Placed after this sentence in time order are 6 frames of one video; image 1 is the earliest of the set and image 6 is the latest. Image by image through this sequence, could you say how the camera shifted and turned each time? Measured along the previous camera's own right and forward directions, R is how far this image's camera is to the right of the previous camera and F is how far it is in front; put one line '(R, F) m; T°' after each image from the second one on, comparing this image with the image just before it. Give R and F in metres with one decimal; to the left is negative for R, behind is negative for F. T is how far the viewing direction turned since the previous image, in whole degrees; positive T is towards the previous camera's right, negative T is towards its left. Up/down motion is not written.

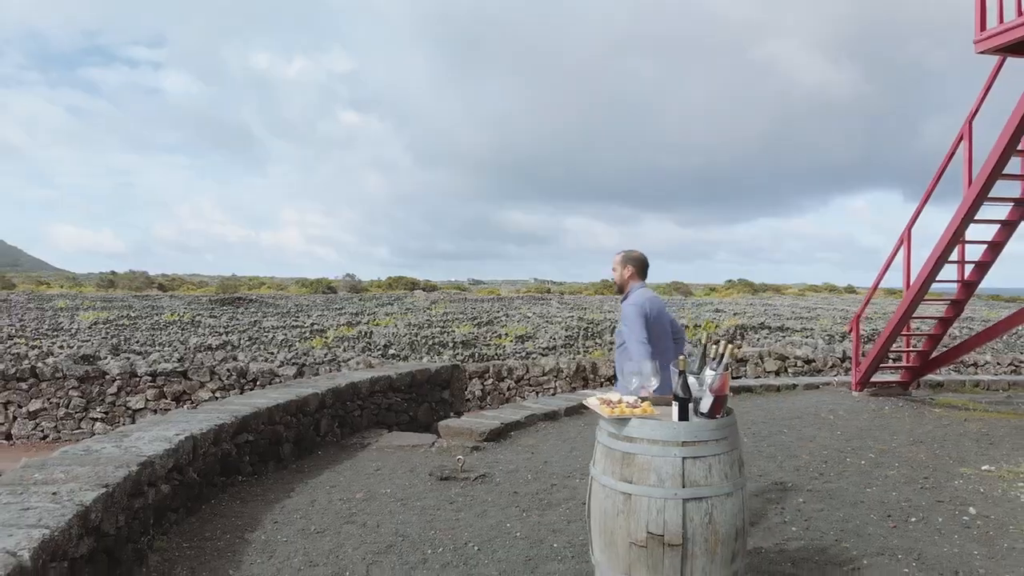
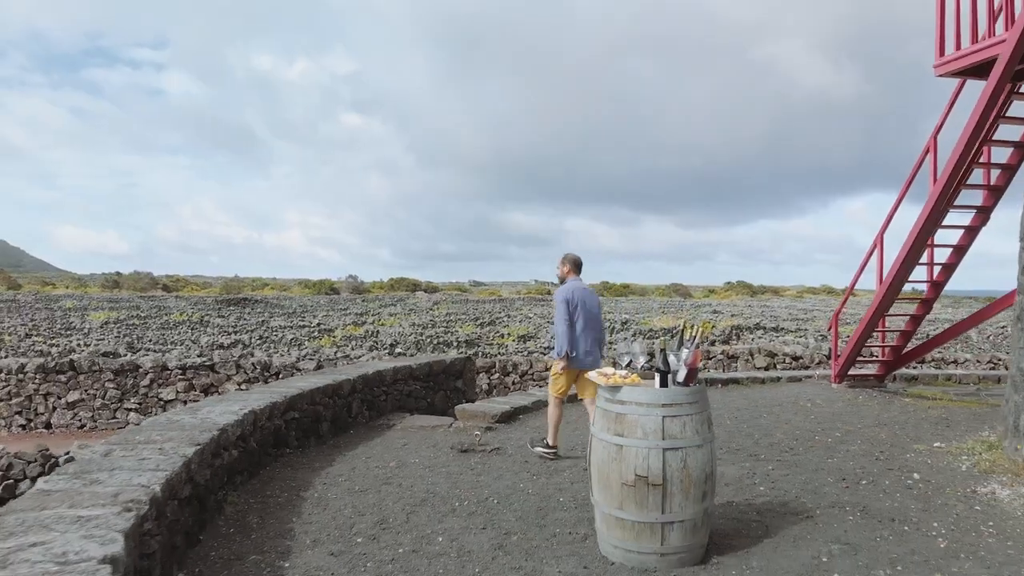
(-0.1, -0.7) m; 0°
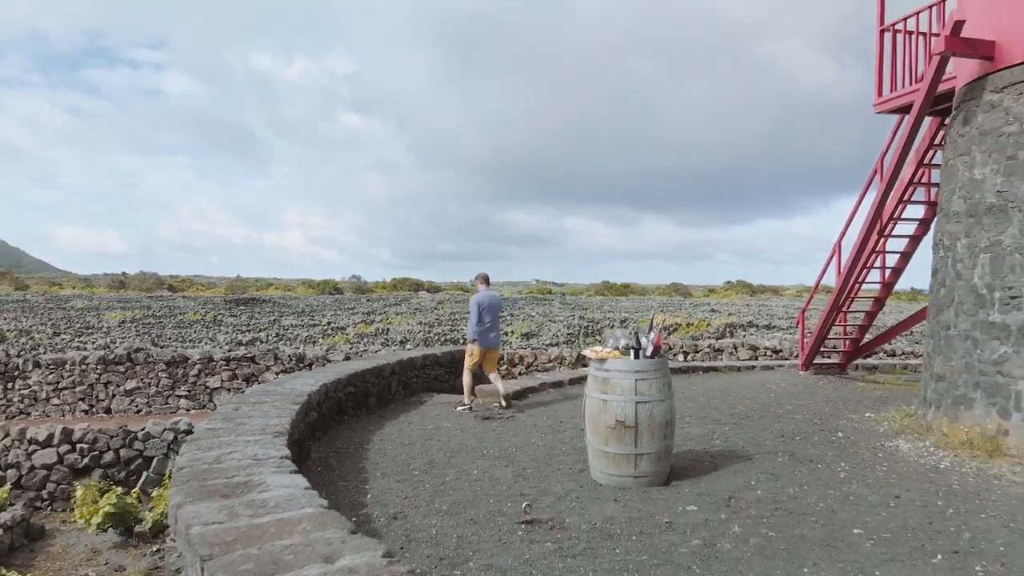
(-0.1, -1.4) m; 0°
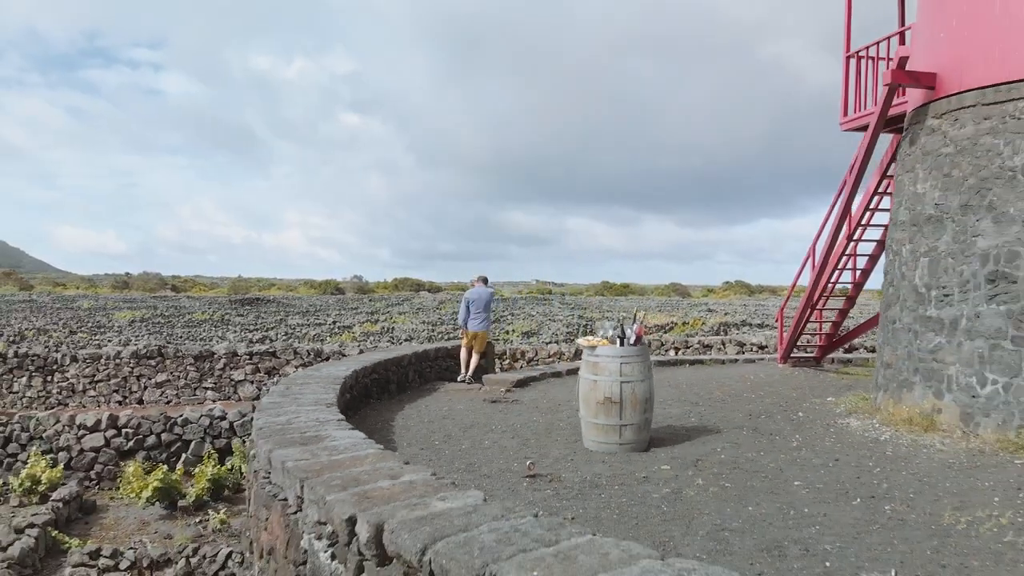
(0.0, -1.0) m; 0°
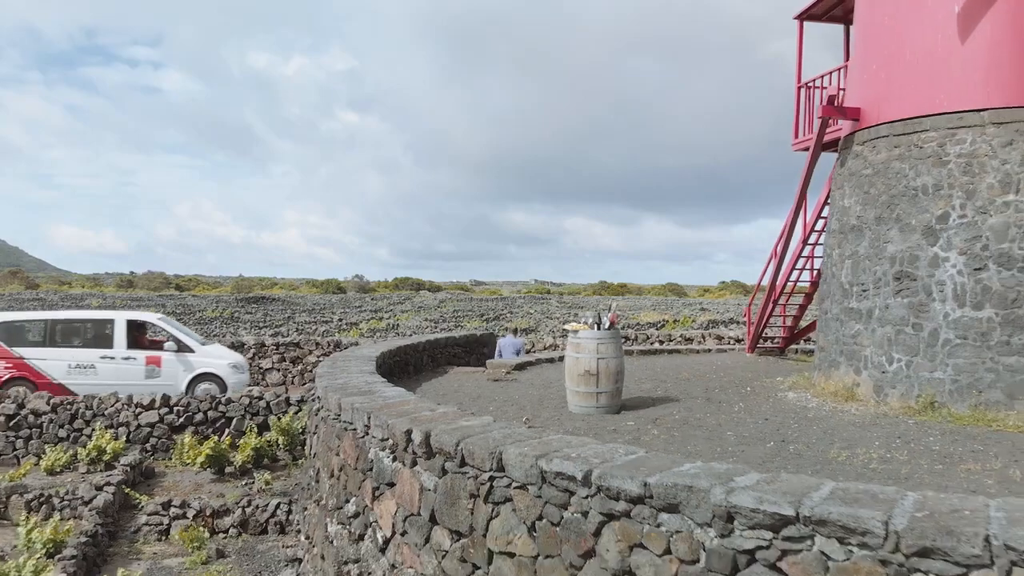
(0.0, -1.6) m; 0°
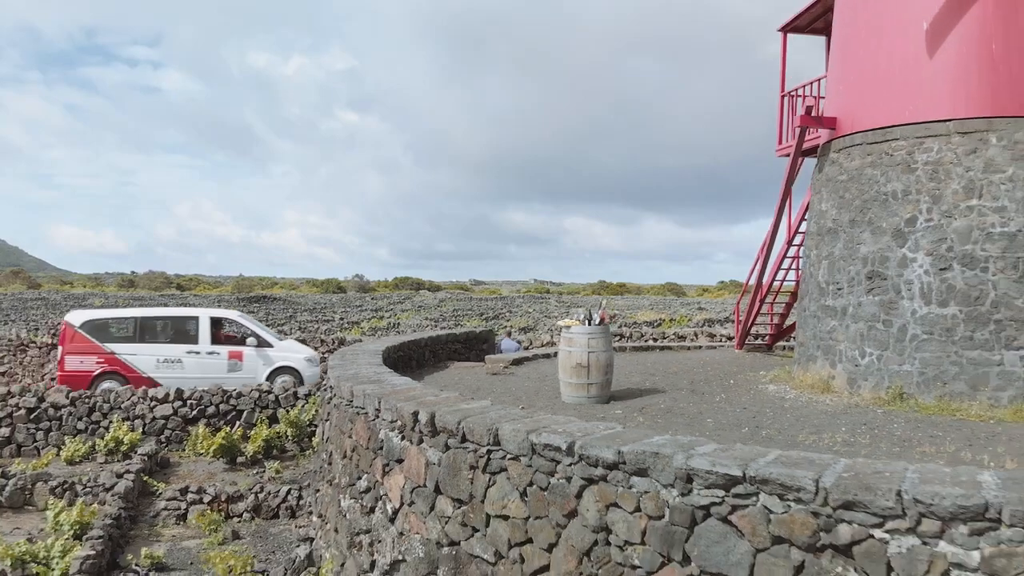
(0.0, -0.6) m; 0°
